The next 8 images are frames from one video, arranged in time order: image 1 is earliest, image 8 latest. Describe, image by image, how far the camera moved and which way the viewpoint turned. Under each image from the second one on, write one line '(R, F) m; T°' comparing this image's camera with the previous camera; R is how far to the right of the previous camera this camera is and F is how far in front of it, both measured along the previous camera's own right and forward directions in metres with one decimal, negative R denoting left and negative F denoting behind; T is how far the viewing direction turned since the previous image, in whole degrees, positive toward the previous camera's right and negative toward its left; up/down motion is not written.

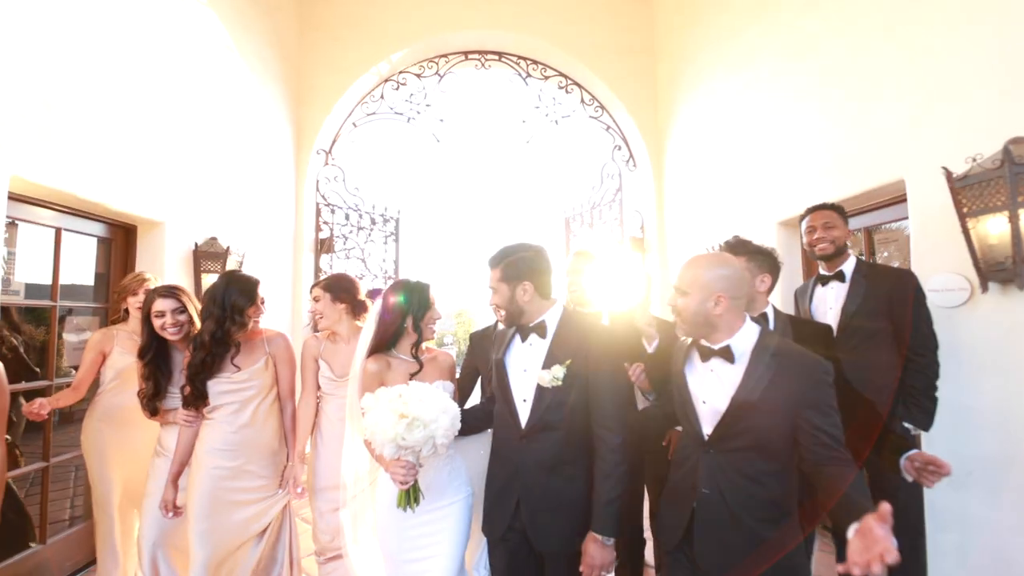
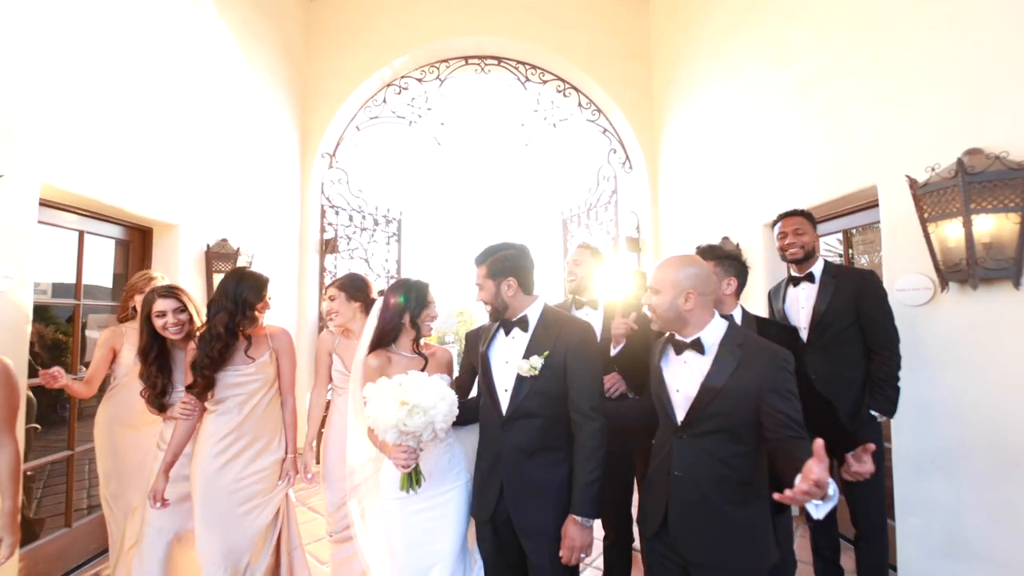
(0.0, -0.2) m; 0°
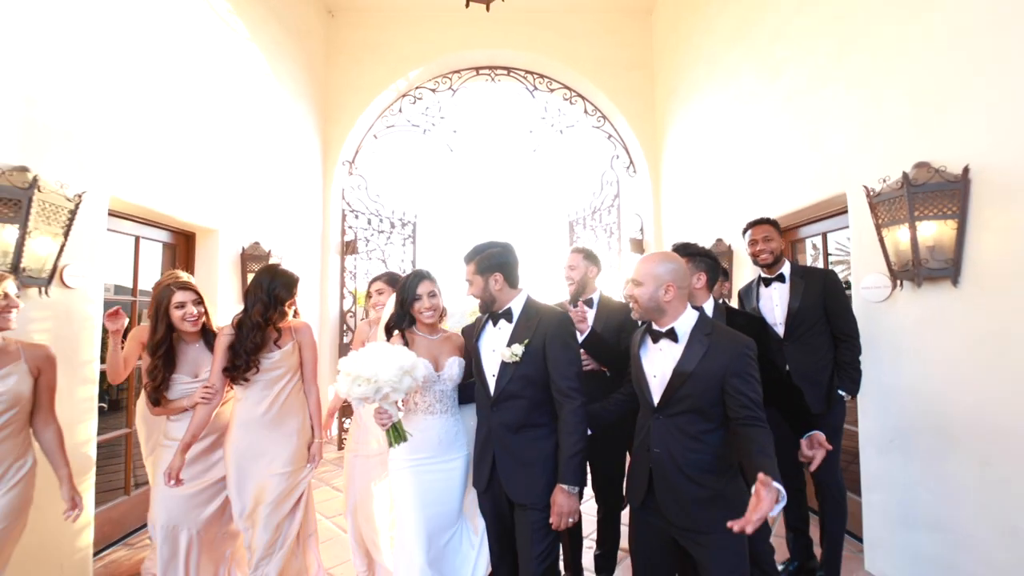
(+0.1, -0.3) m; -2°
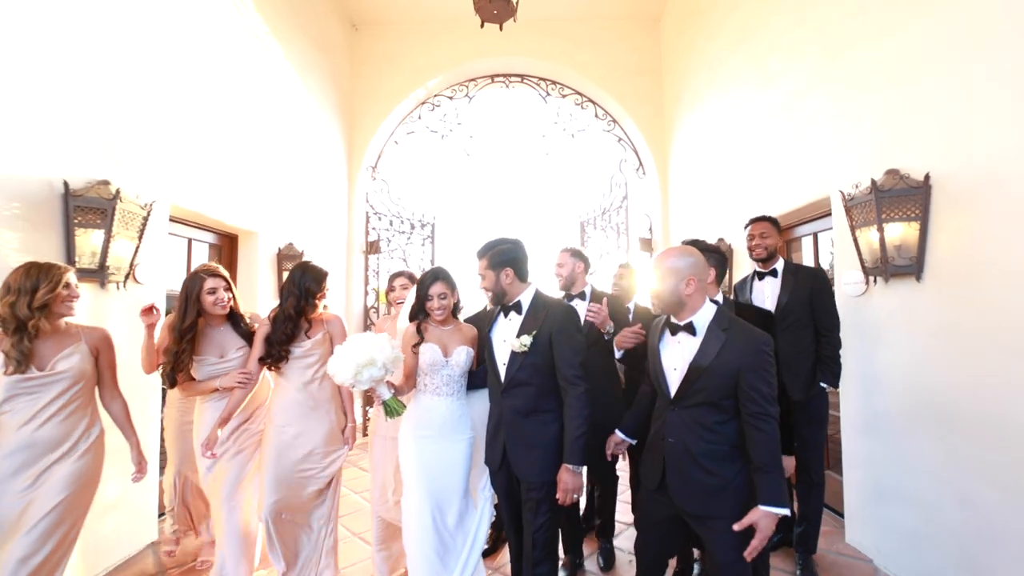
(0.0, -0.3) m; -2°
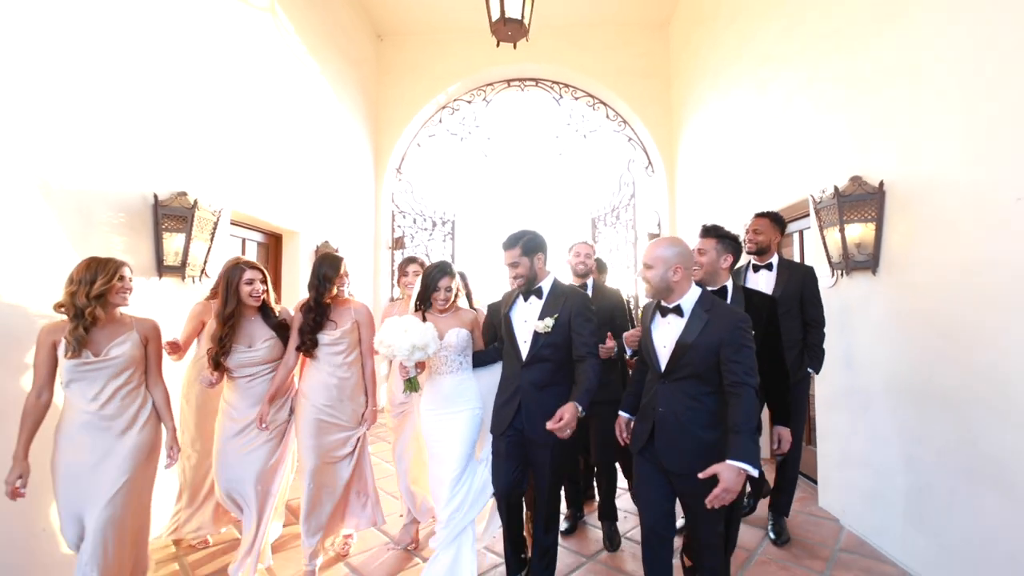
(+0.1, -0.4) m; -2°
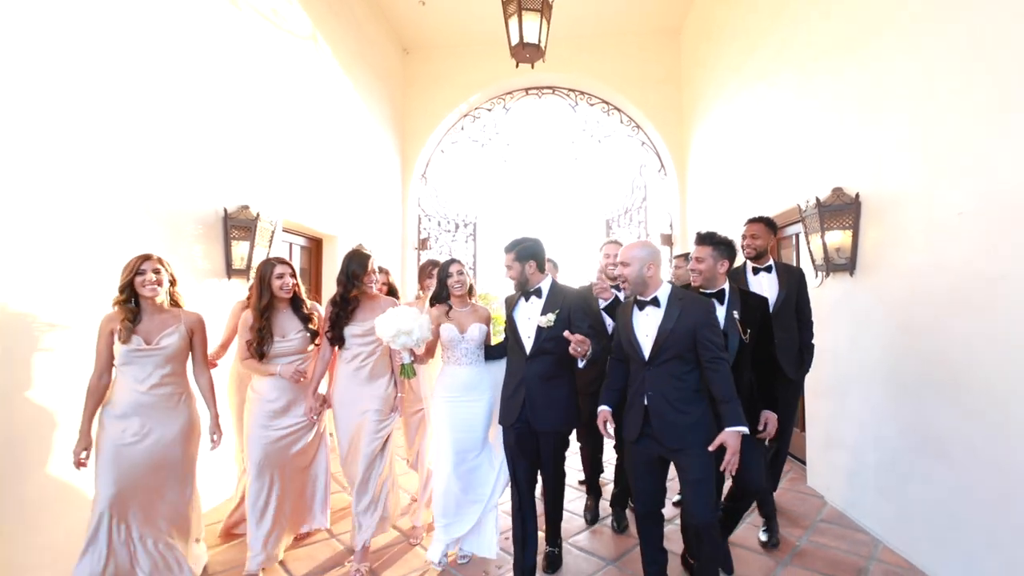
(0.0, -0.4) m; -2°
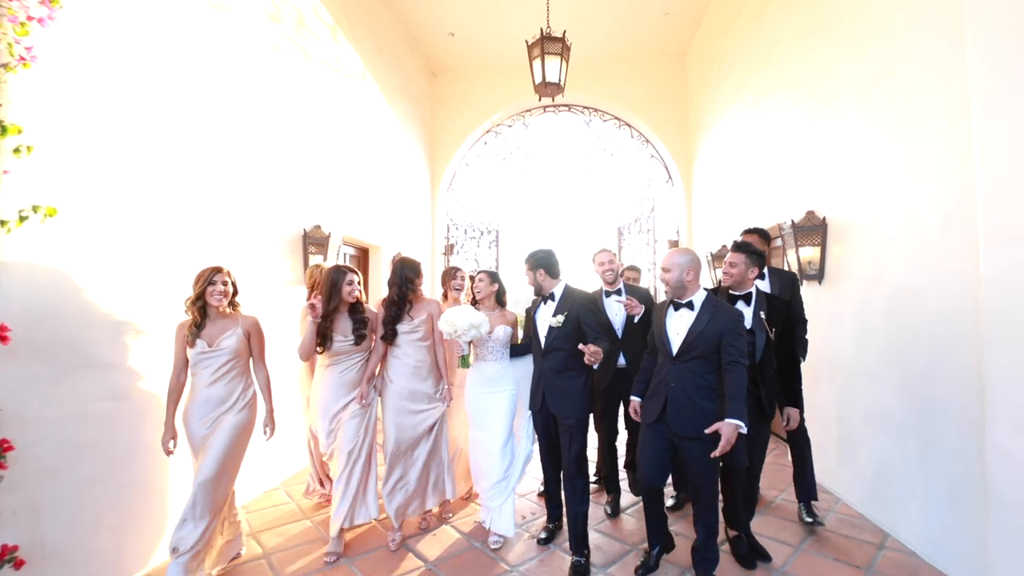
(-0.1, -0.7) m; -1°
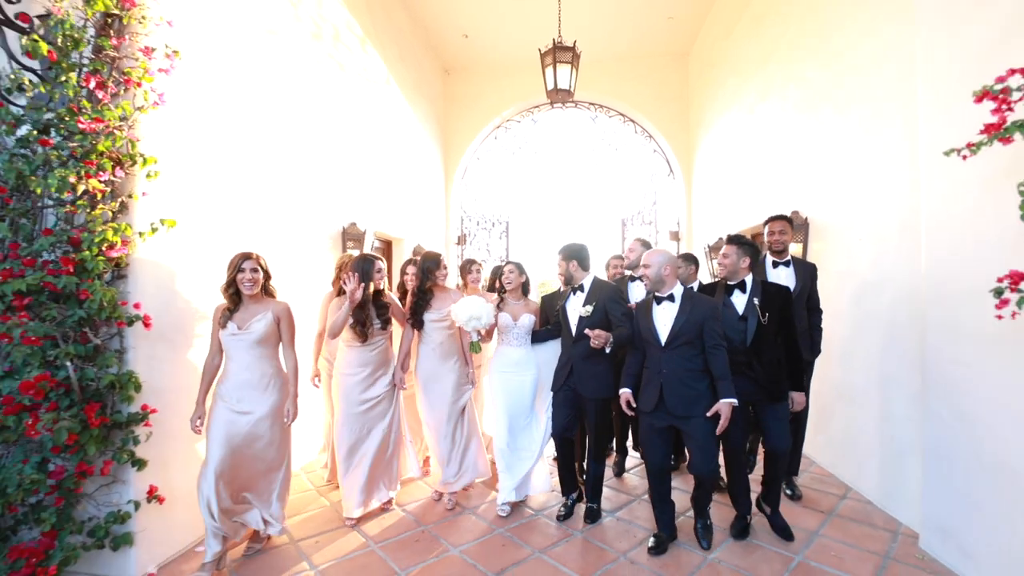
(-0.1, -0.5) m; 0°
